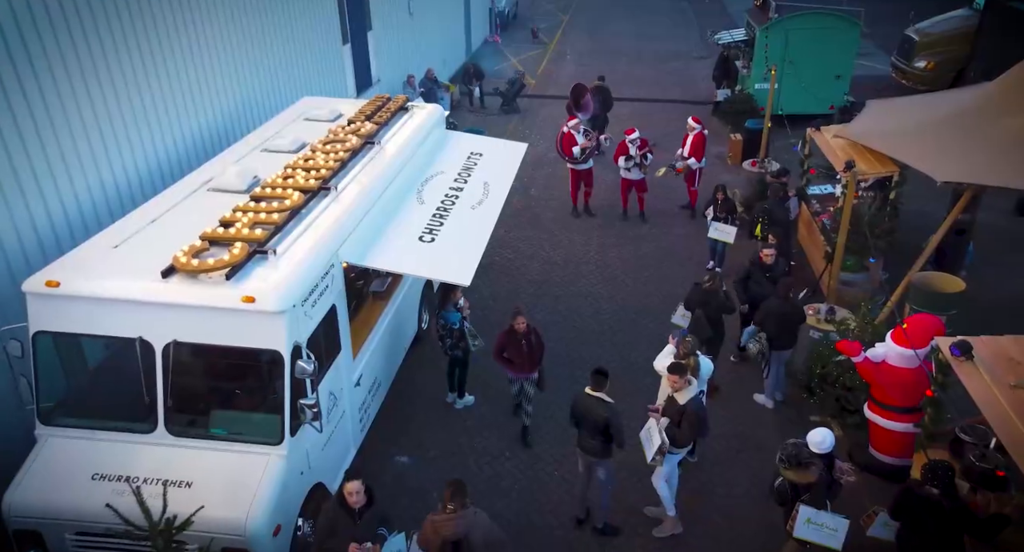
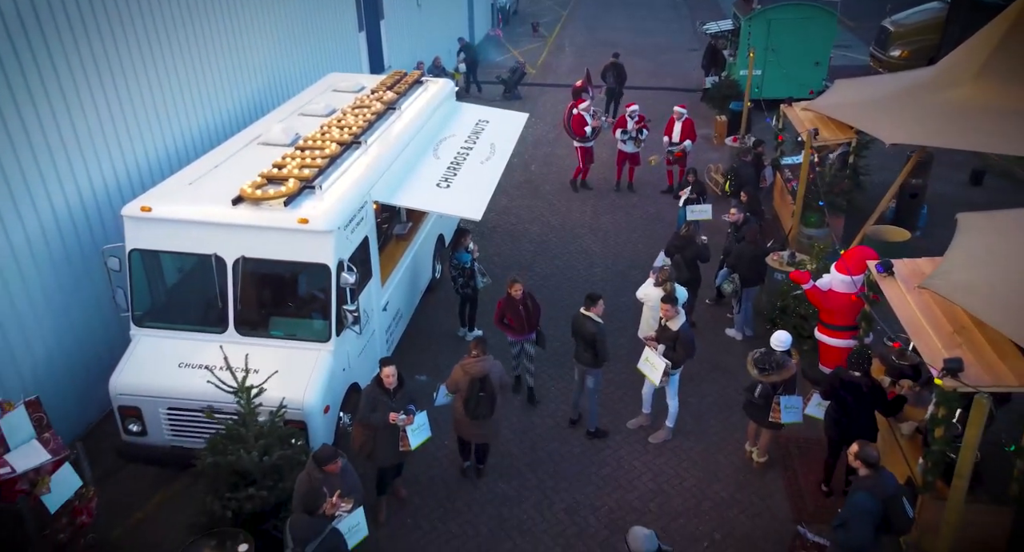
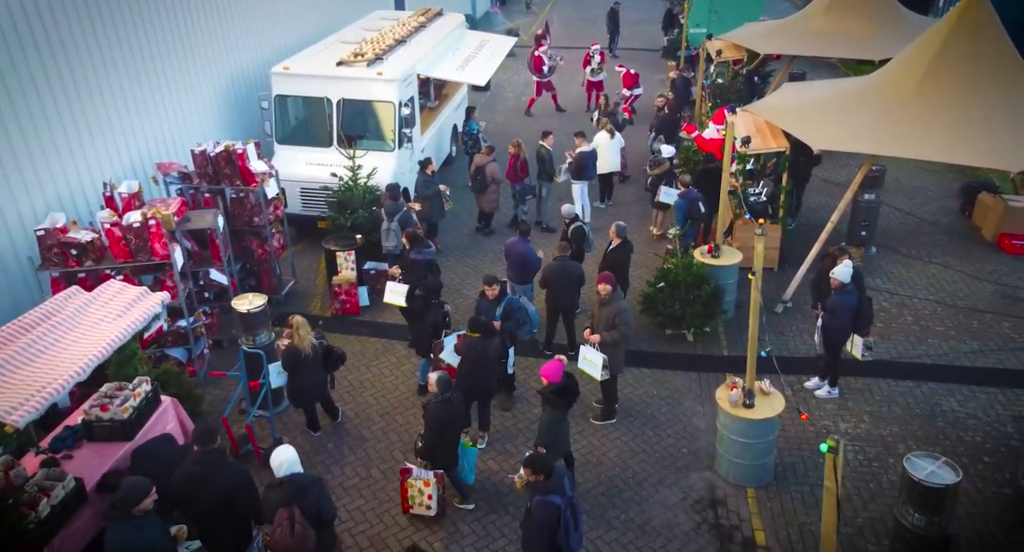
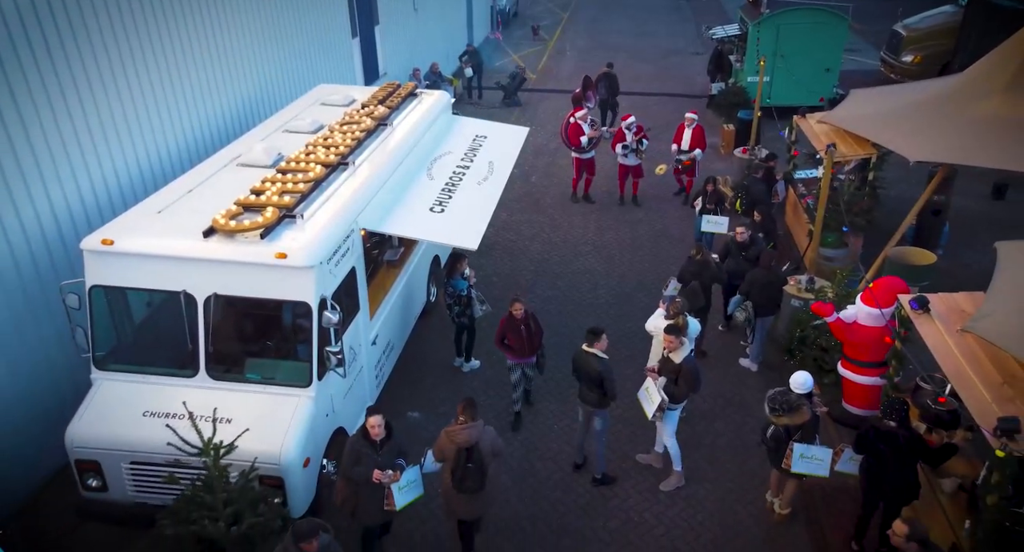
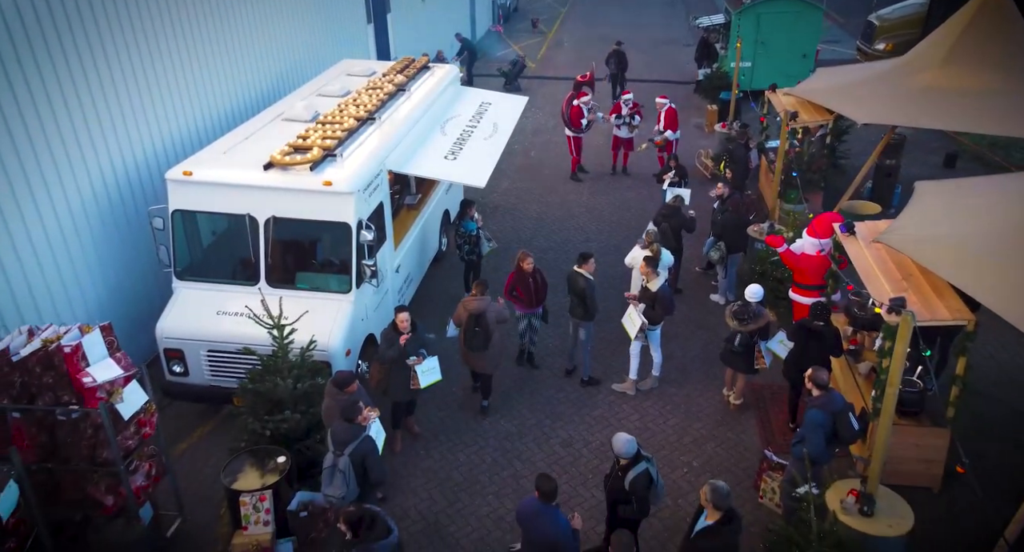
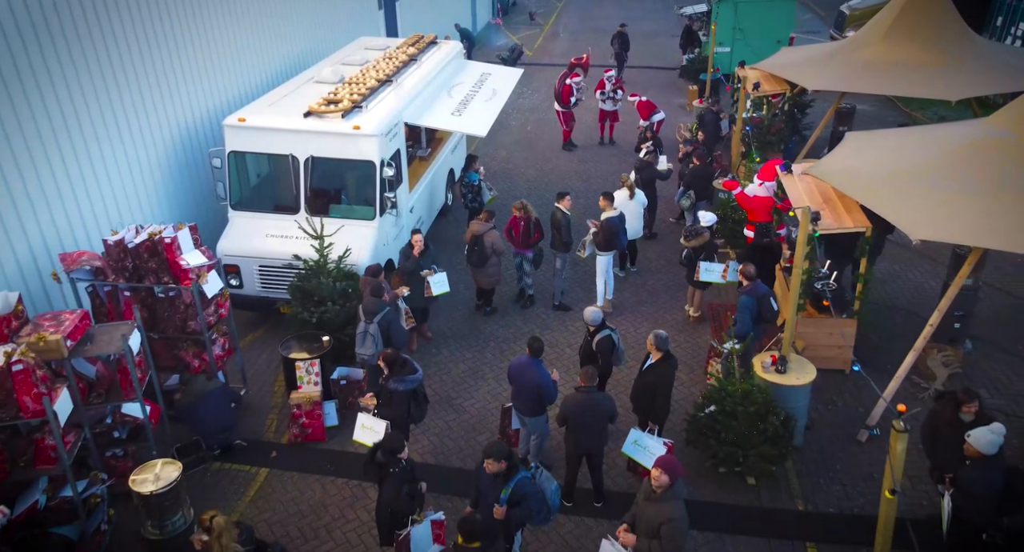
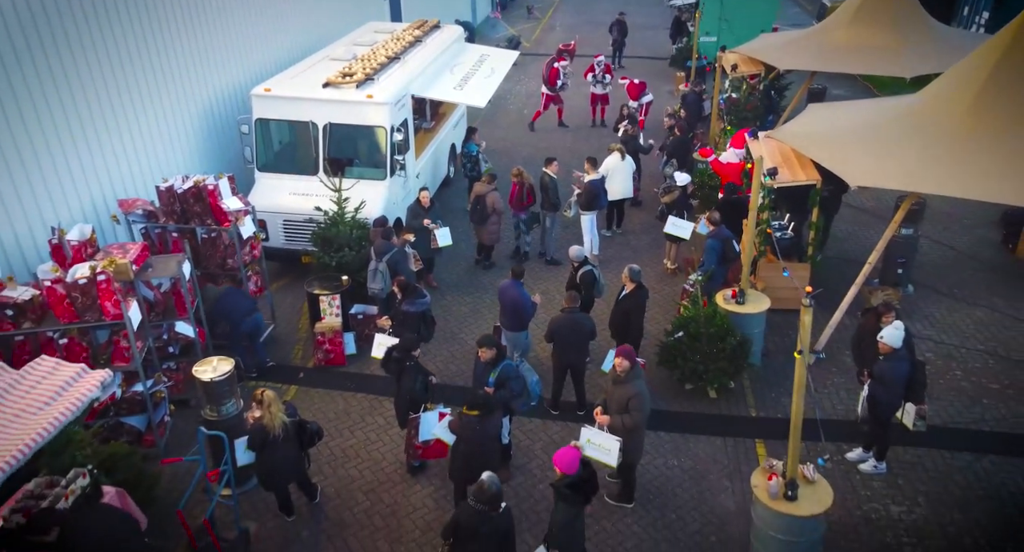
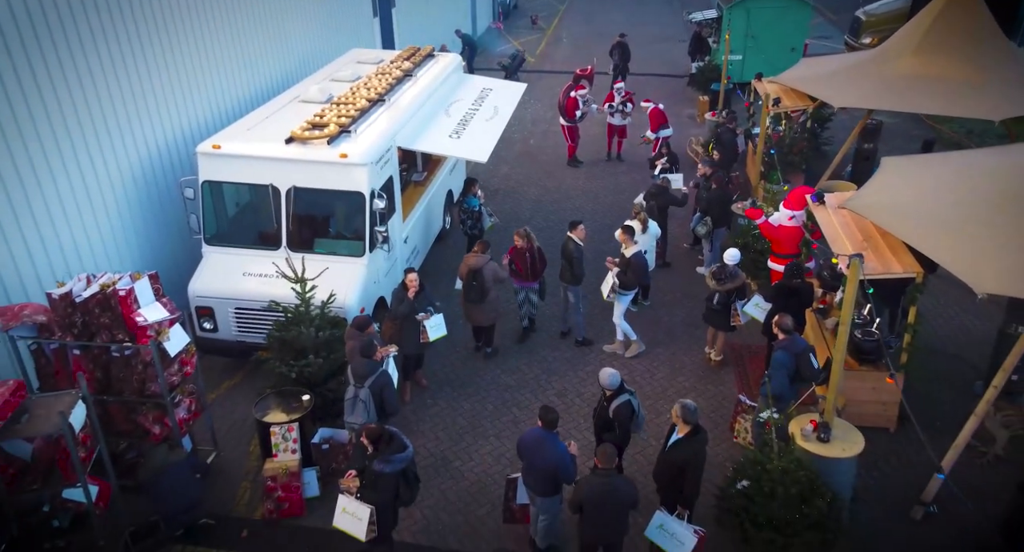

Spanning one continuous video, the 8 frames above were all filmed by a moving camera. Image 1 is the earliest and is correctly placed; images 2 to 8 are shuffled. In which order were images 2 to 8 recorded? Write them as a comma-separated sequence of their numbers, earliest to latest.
4, 2, 5, 8, 6, 7, 3
